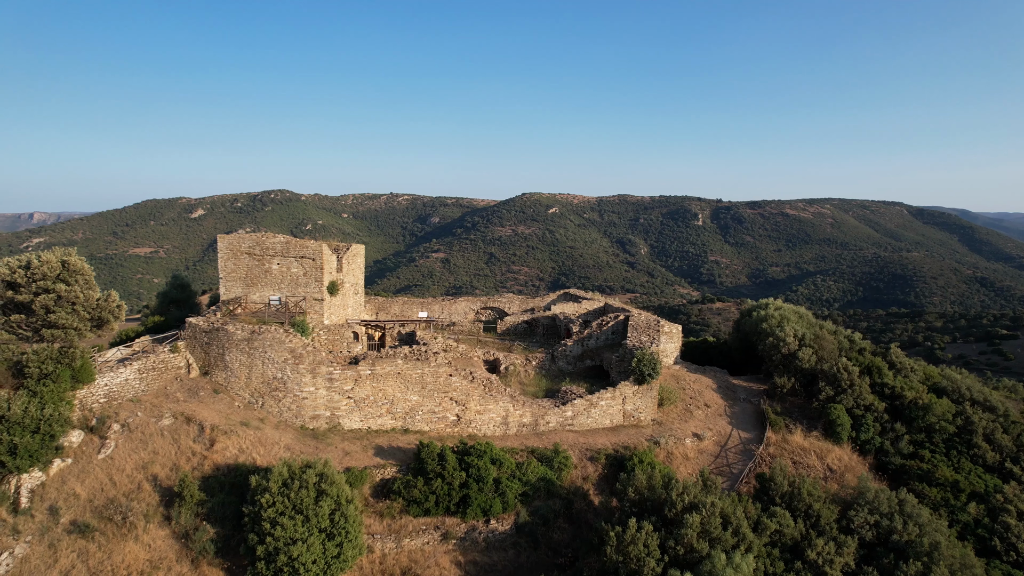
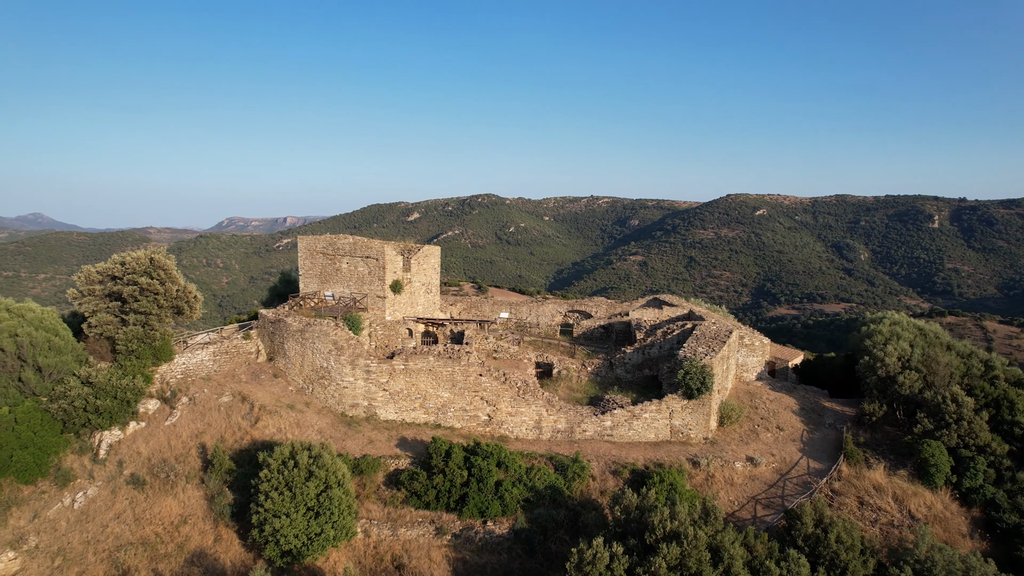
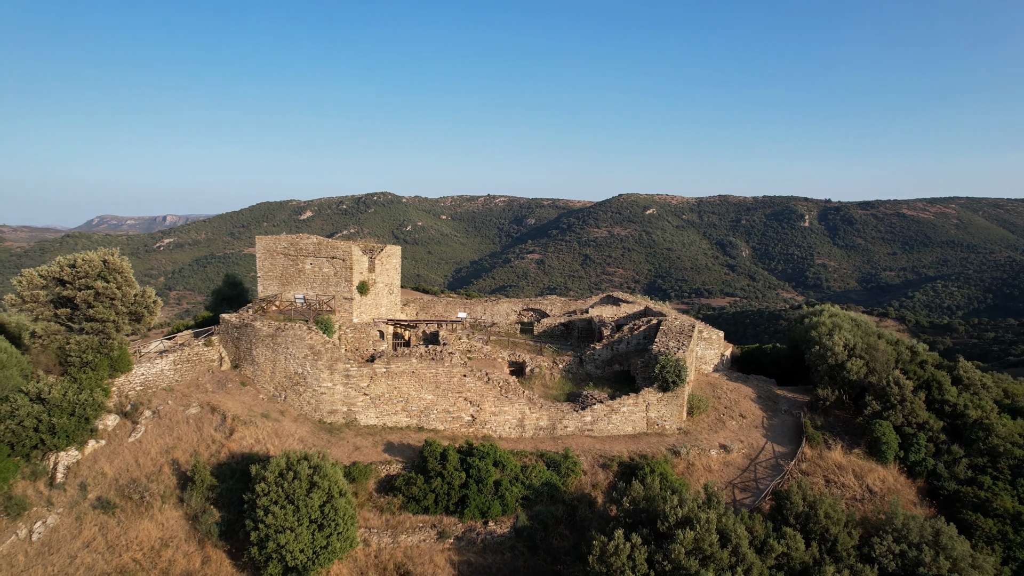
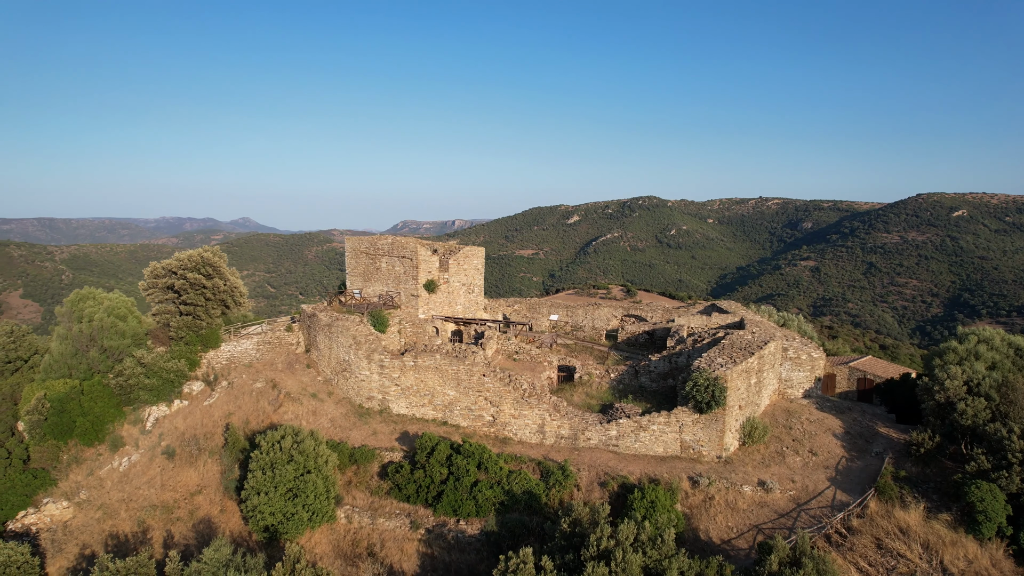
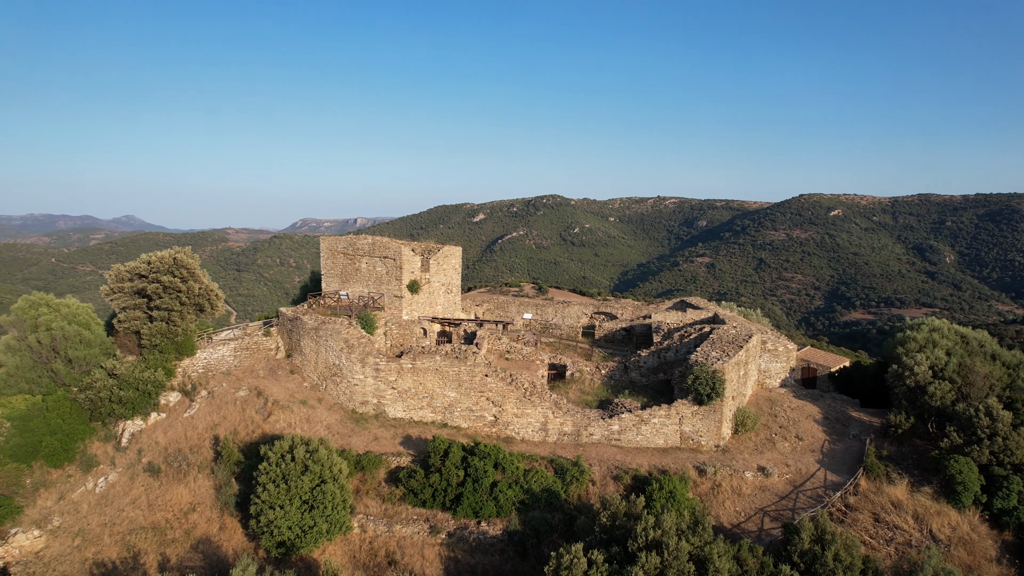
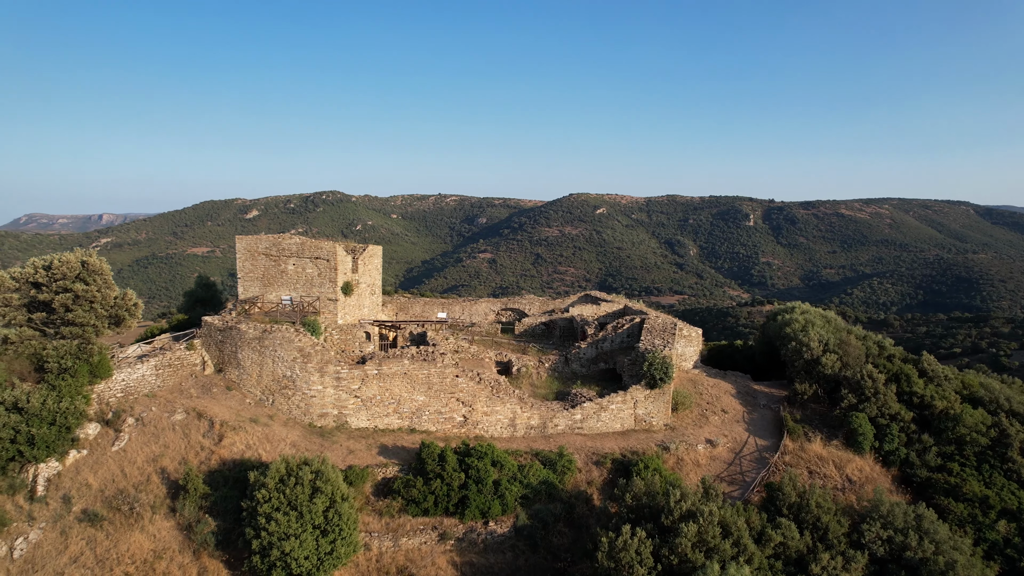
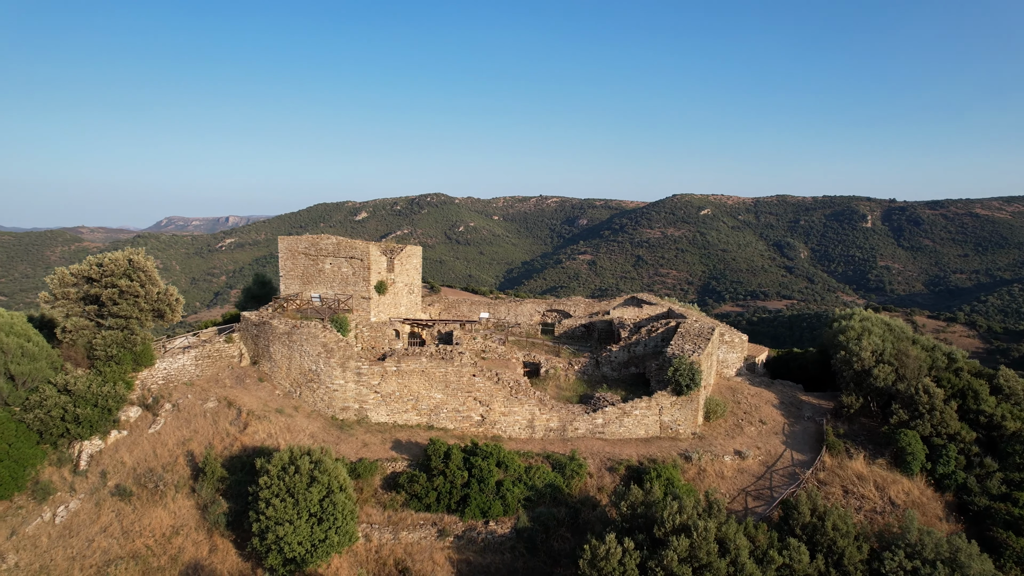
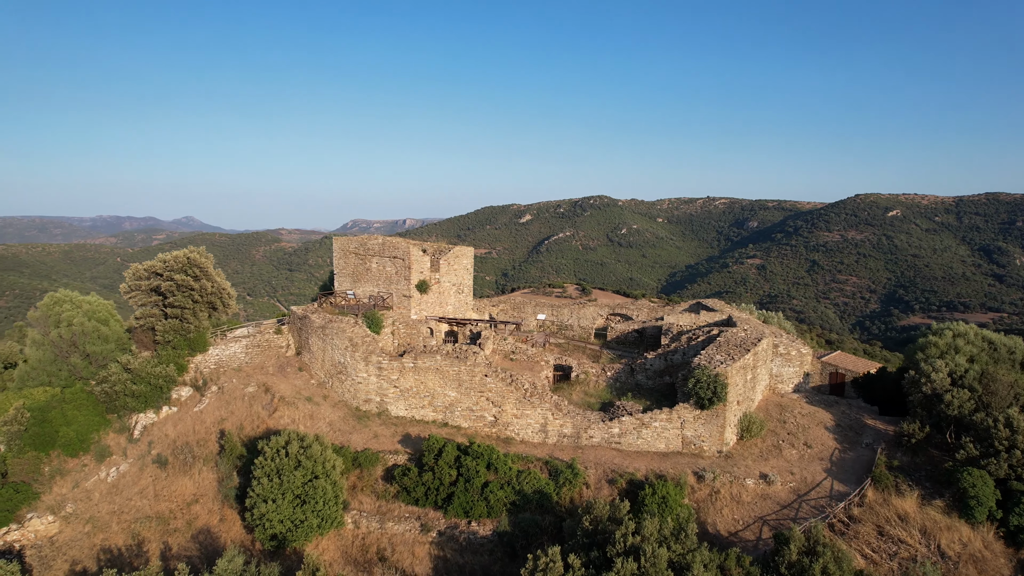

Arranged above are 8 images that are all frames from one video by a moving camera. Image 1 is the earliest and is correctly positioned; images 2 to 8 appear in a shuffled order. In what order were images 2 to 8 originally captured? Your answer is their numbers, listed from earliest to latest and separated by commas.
6, 3, 7, 2, 5, 8, 4
